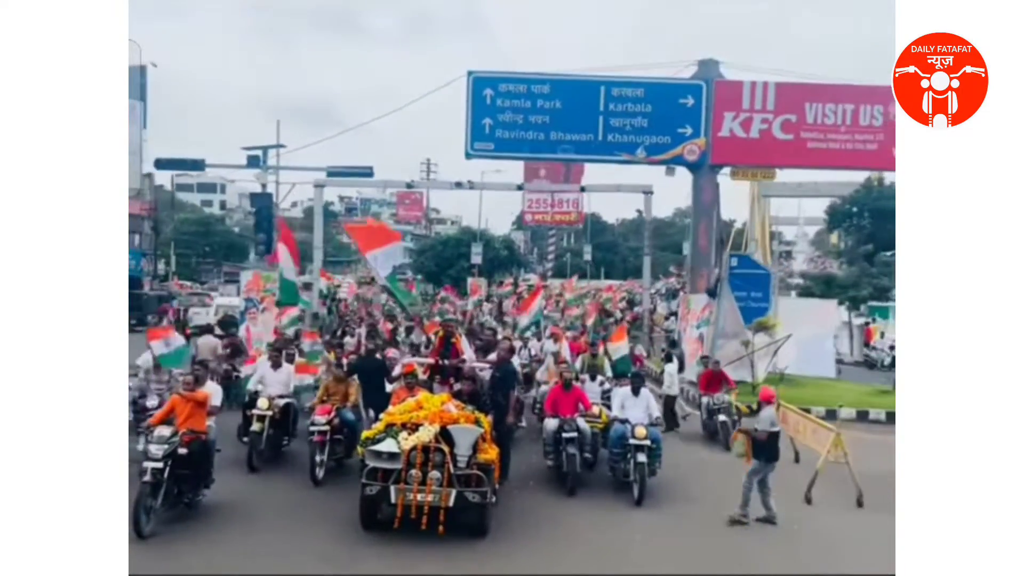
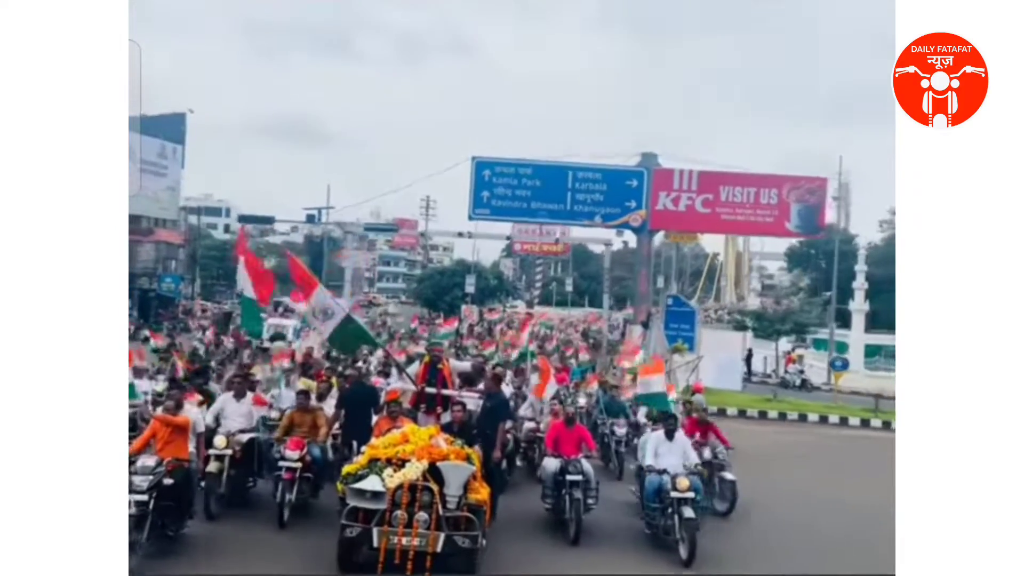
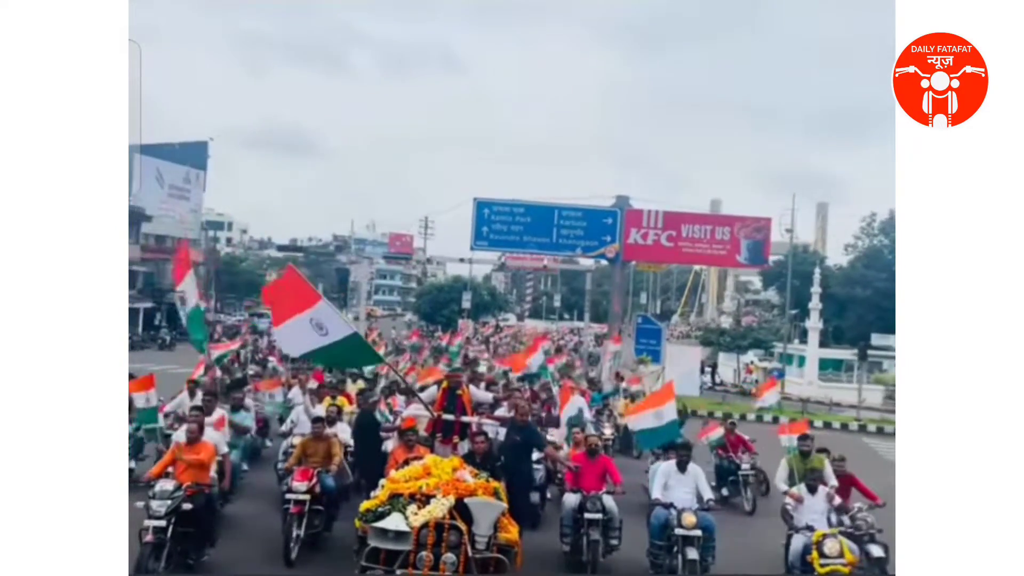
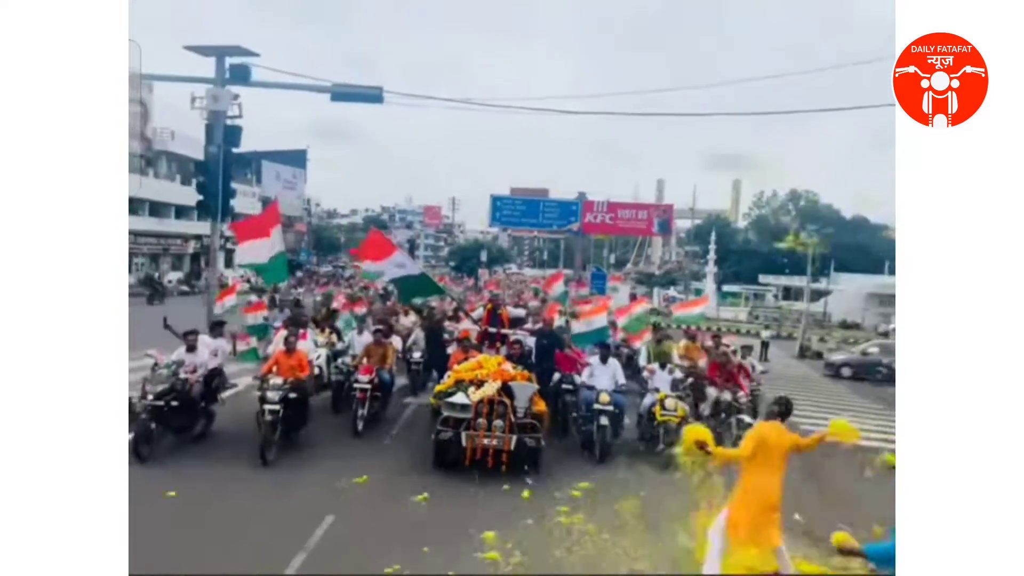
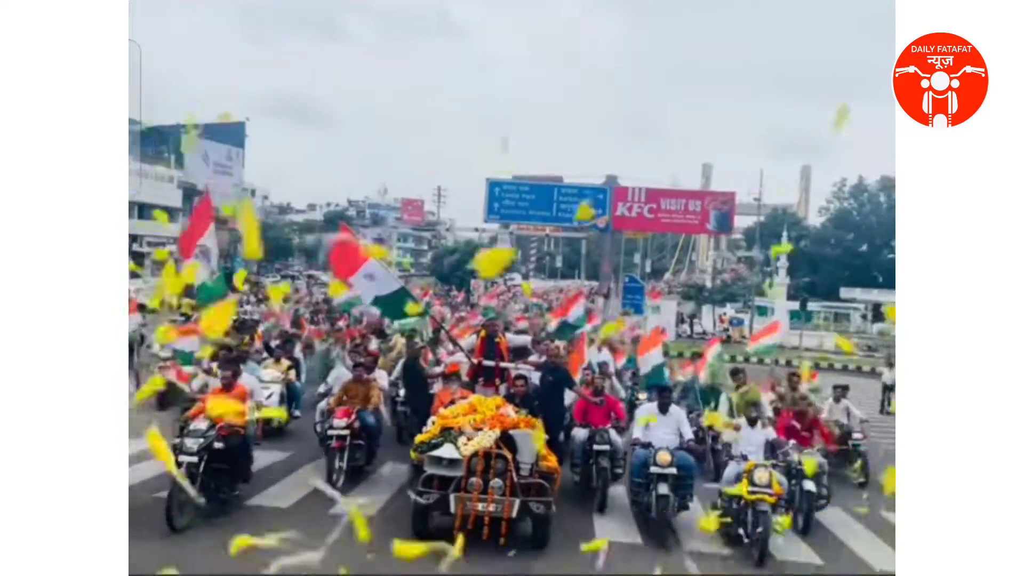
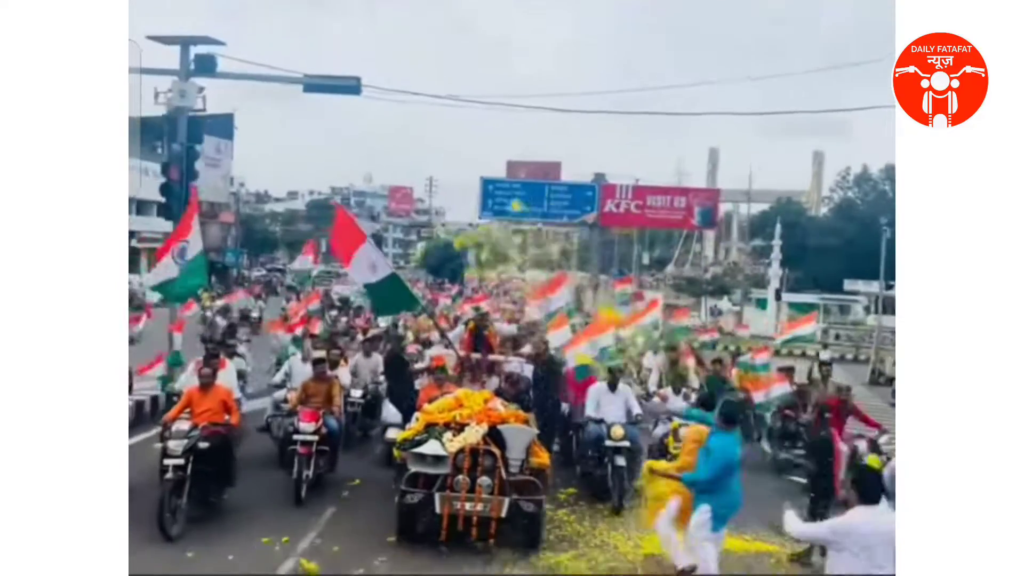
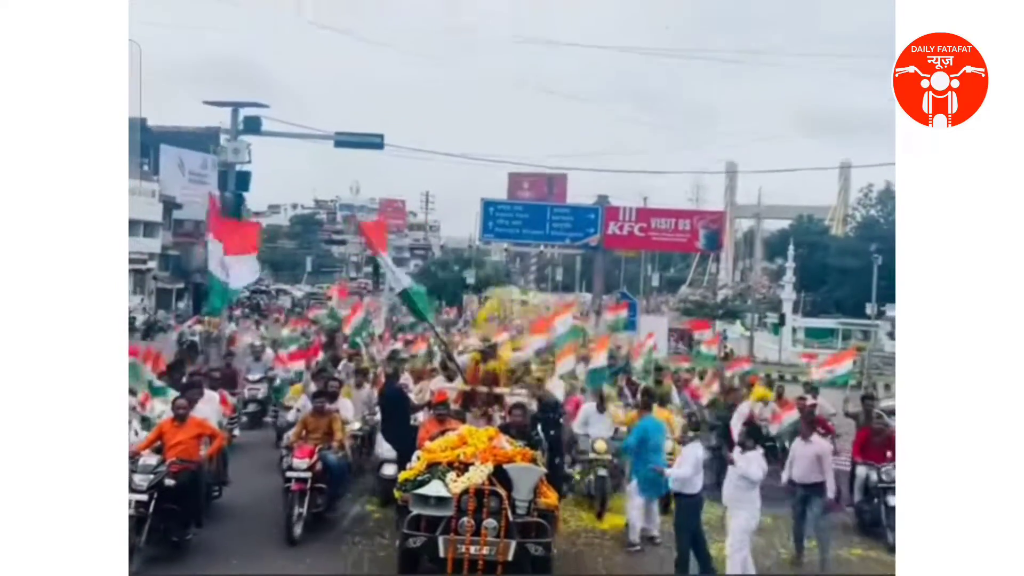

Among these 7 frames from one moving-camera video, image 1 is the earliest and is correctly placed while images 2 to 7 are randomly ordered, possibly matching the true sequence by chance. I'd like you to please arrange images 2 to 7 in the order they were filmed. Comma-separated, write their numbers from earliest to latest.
2, 3, 5, 4, 6, 7
